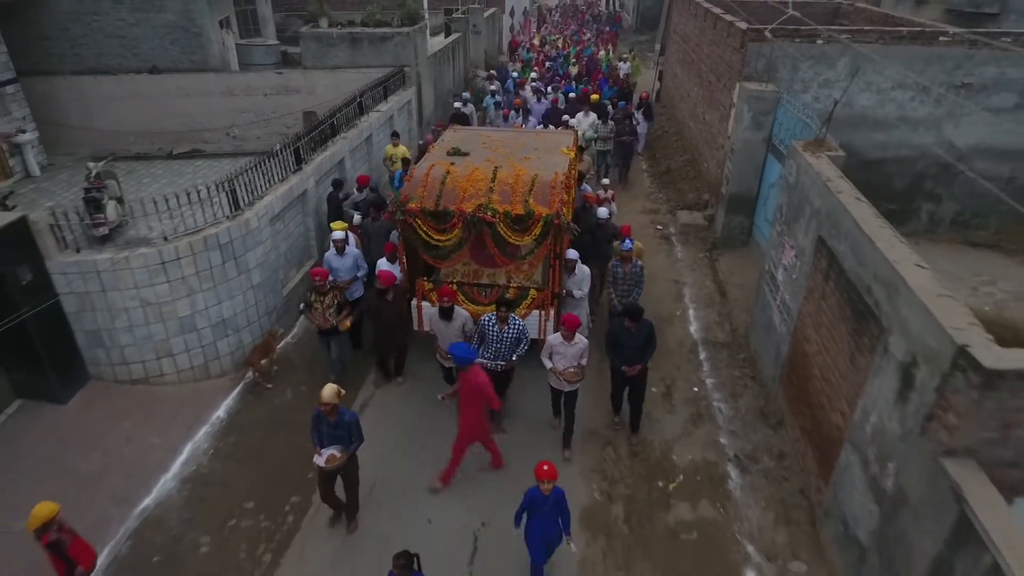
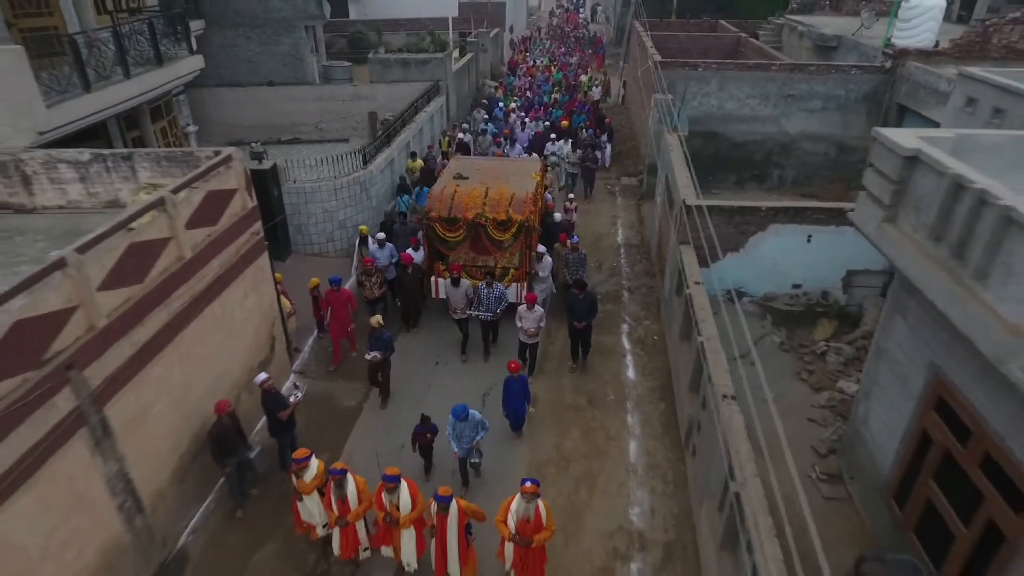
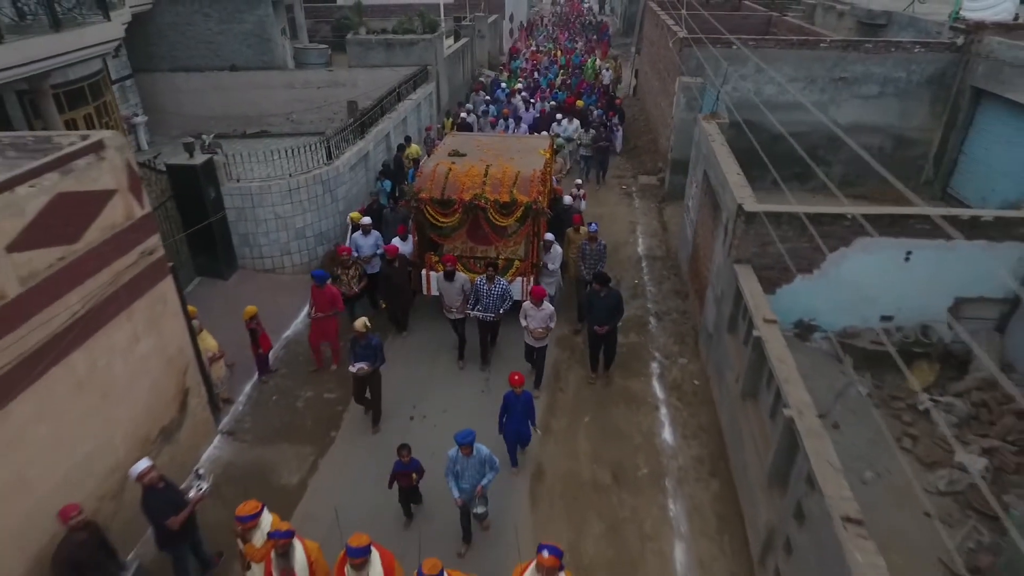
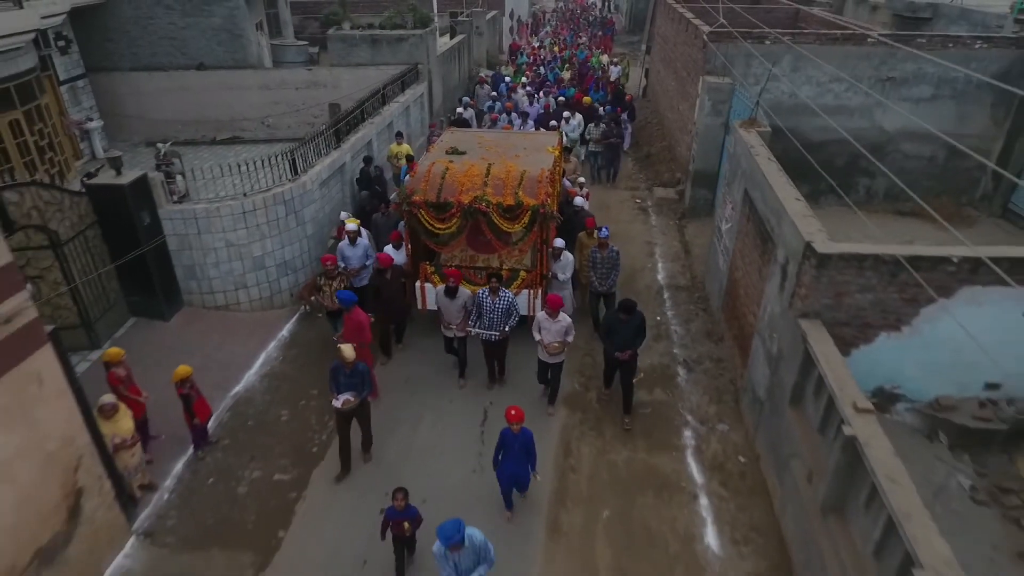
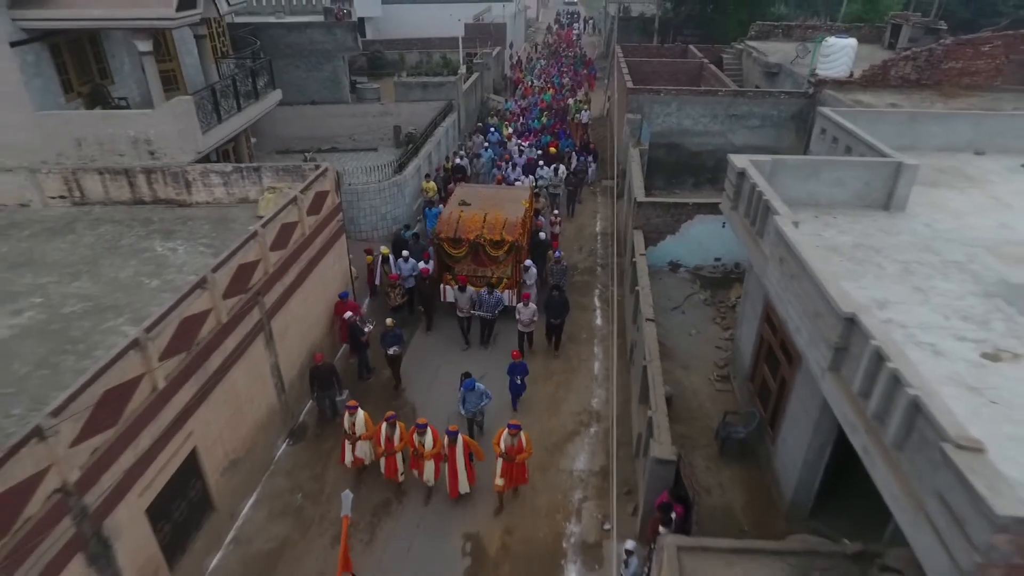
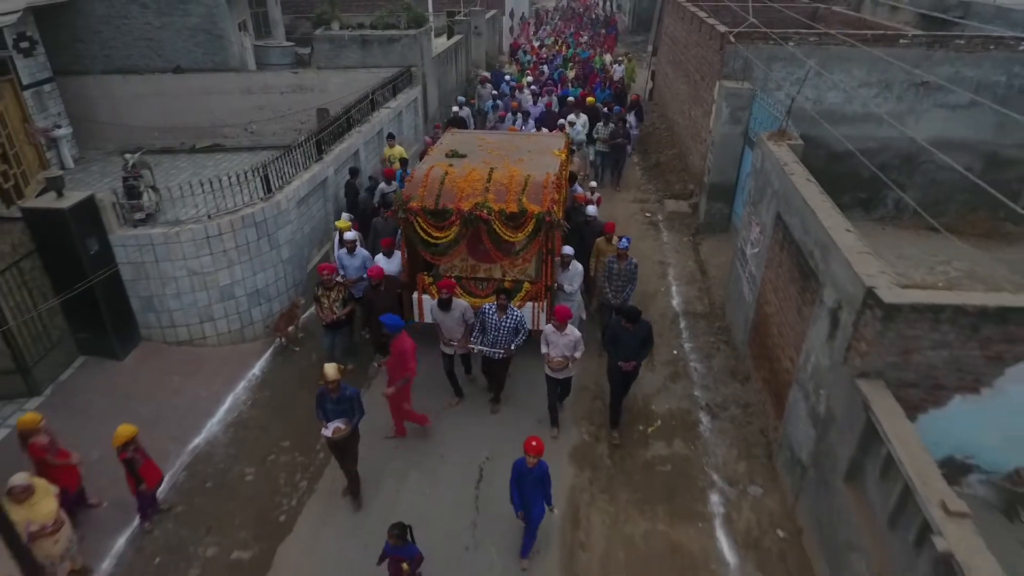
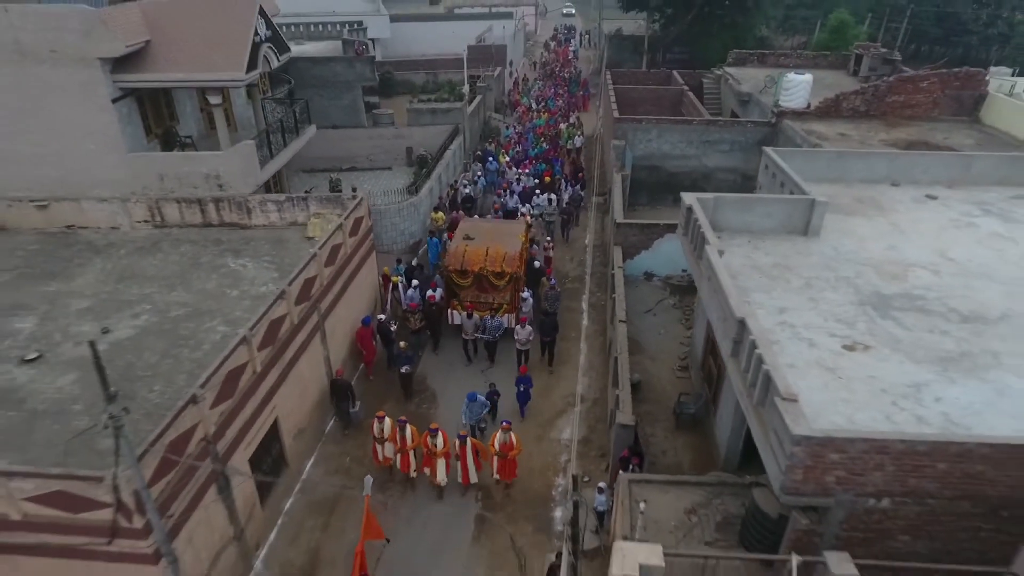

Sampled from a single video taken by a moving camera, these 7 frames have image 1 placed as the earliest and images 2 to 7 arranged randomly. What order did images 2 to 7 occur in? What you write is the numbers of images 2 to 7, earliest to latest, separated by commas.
6, 4, 3, 2, 5, 7
